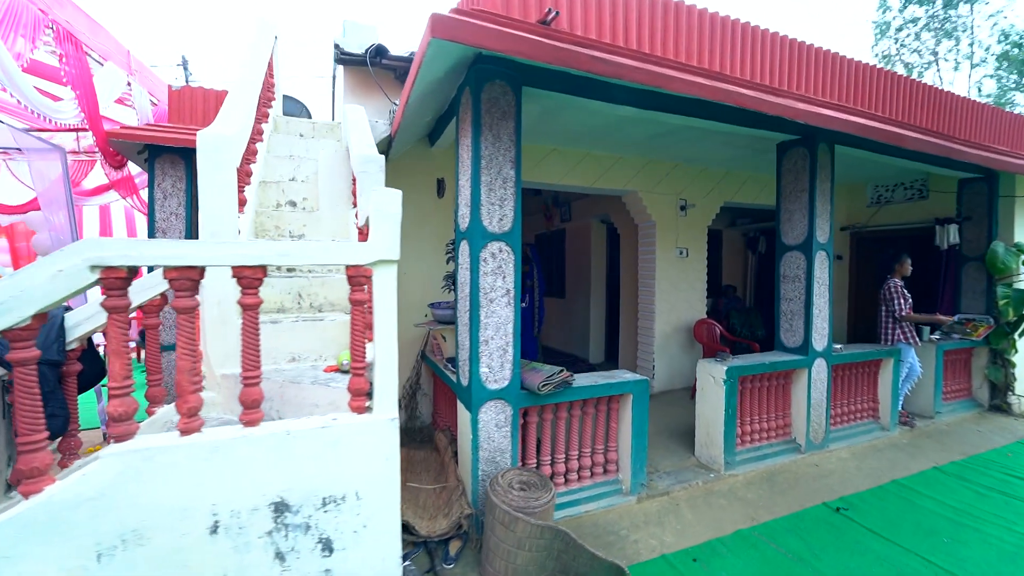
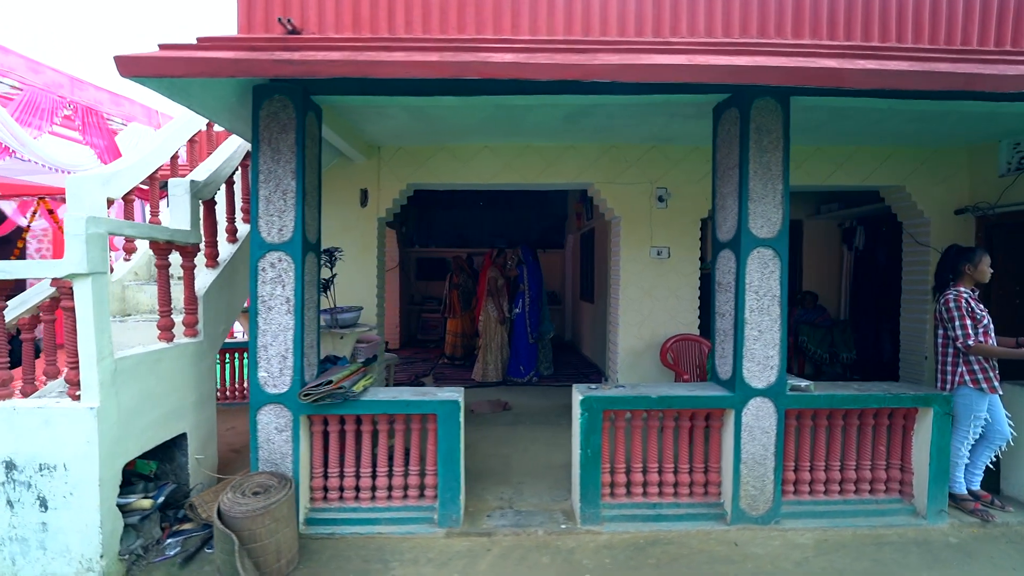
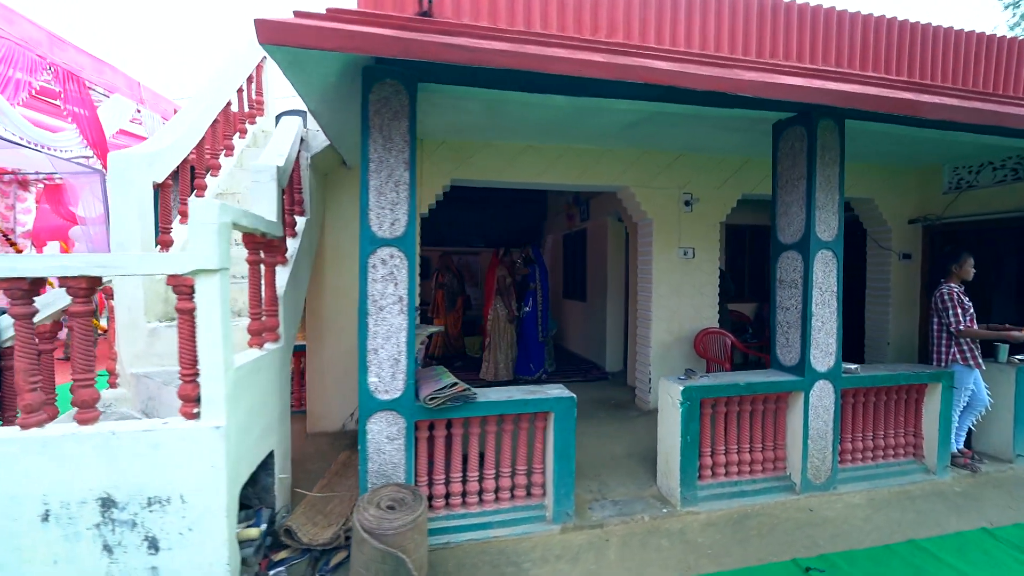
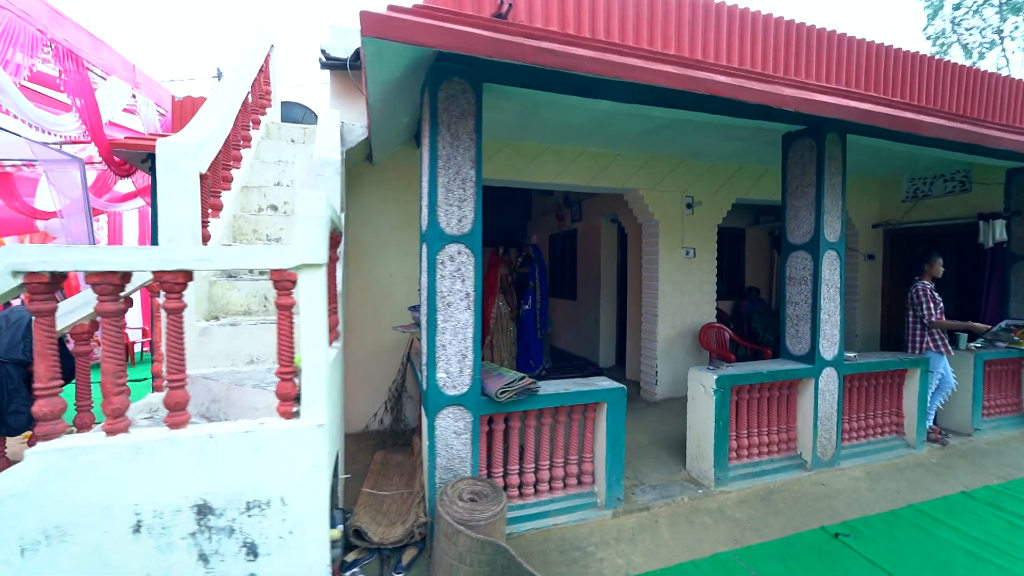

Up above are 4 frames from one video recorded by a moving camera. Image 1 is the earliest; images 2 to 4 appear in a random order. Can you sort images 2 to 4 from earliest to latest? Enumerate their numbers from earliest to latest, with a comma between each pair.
4, 3, 2
